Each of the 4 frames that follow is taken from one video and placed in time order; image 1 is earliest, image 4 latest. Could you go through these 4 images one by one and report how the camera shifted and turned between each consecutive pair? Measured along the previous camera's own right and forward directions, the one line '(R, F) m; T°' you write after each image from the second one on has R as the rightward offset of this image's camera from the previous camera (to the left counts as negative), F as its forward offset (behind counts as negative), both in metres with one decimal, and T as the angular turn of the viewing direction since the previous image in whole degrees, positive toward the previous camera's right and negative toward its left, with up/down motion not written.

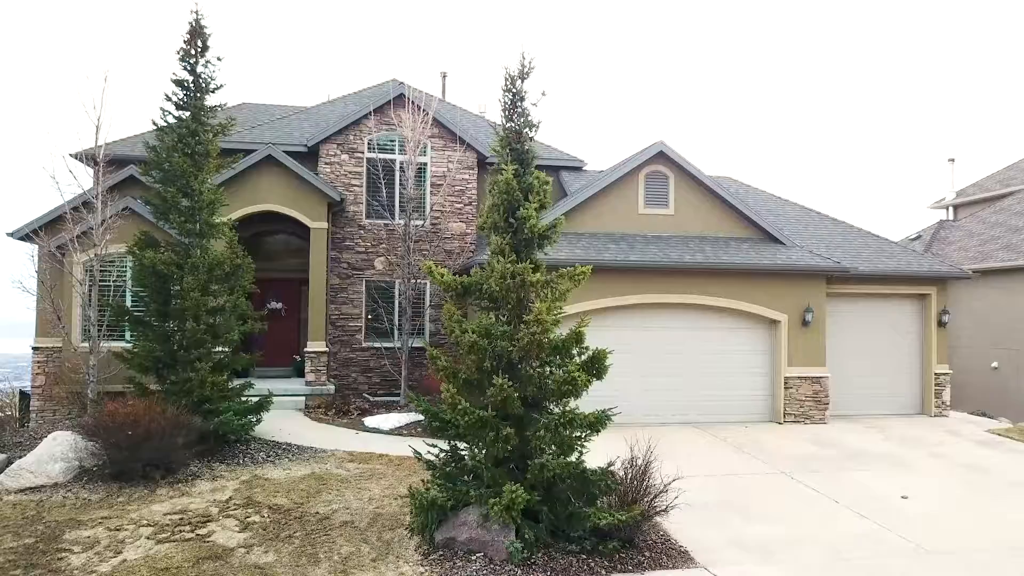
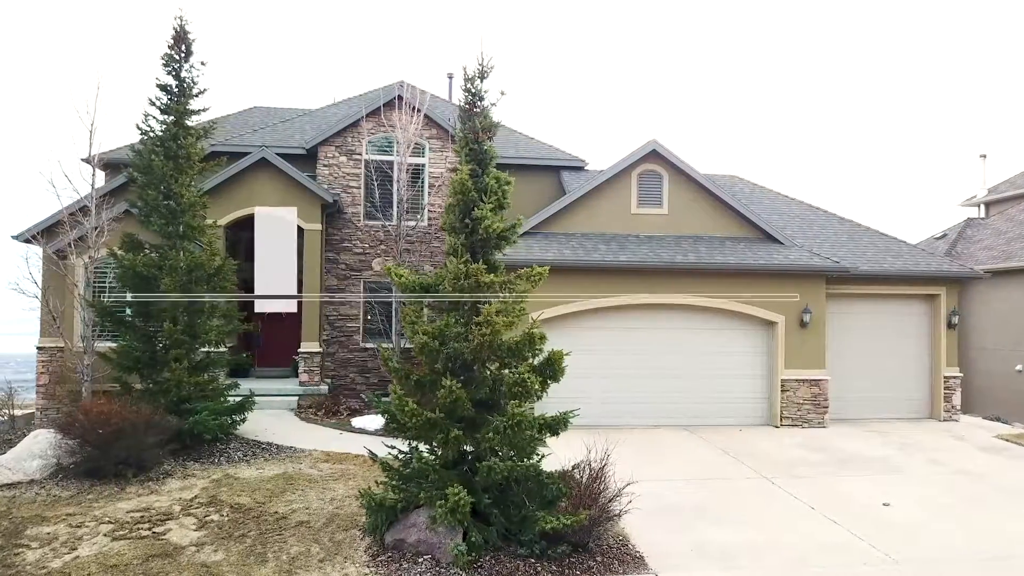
(+0.7, +0.1) m; -2°
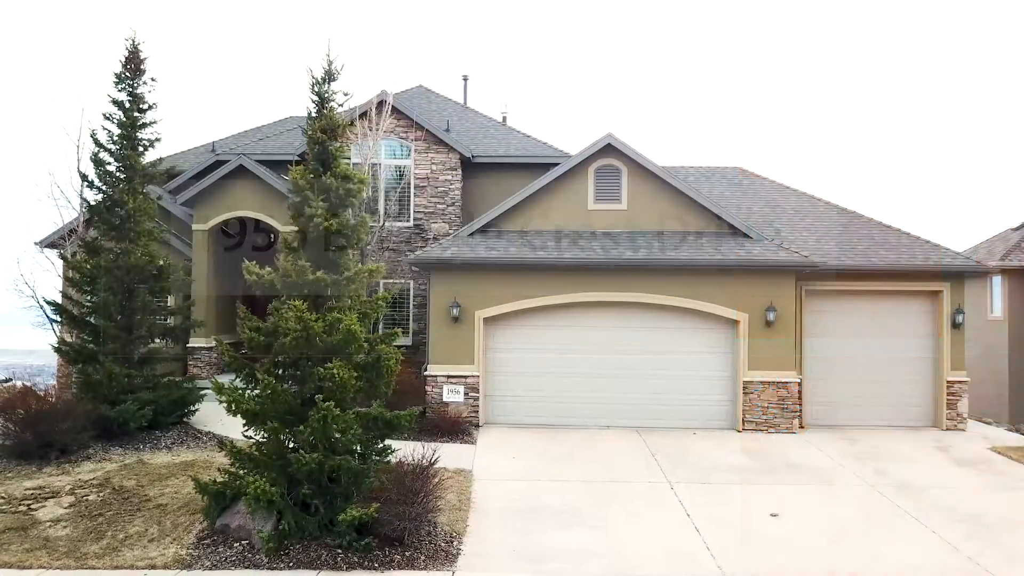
(+2.4, +0.1) m; -8°
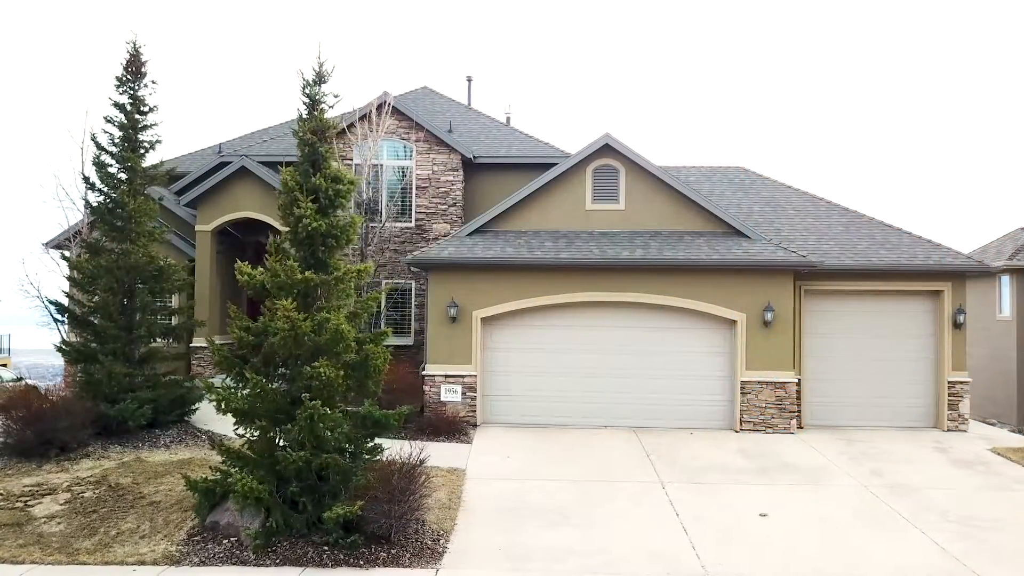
(+0.2, 0.0) m; -1°
